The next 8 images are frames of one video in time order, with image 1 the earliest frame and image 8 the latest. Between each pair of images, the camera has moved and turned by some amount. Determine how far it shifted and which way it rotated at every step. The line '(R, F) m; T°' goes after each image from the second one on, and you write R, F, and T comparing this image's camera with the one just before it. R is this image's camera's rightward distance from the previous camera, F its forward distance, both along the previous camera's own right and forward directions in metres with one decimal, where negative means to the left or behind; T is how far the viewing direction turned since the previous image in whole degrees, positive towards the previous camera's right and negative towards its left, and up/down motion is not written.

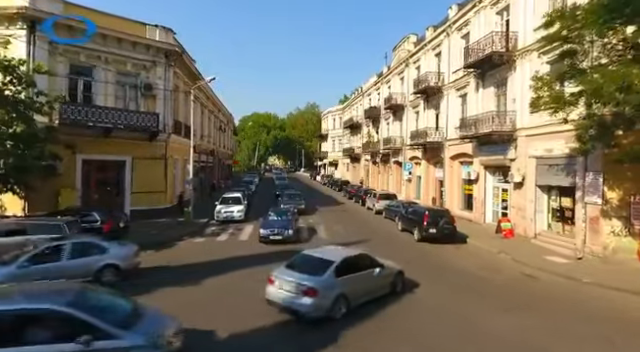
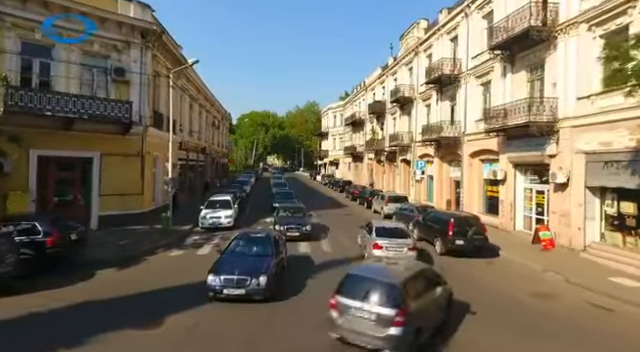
(-0.1, +3.5) m; 0°
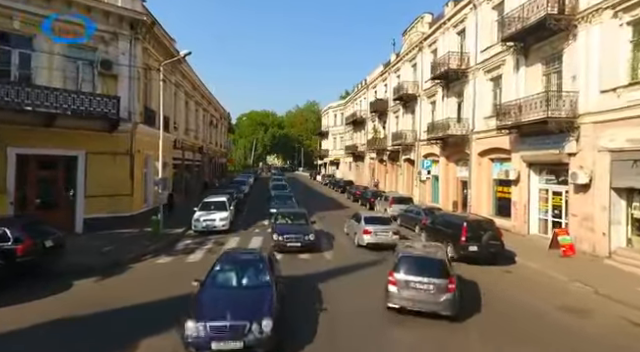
(0.0, +1.3) m; 0°
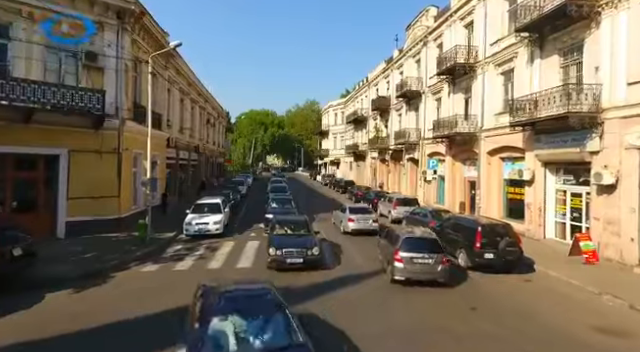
(0.0, +1.3) m; 0°
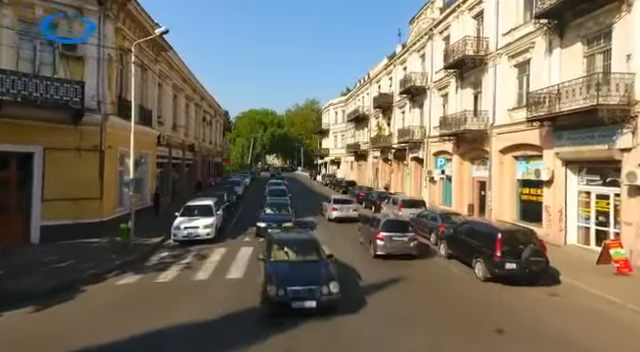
(0.0, +1.5) m; 0°
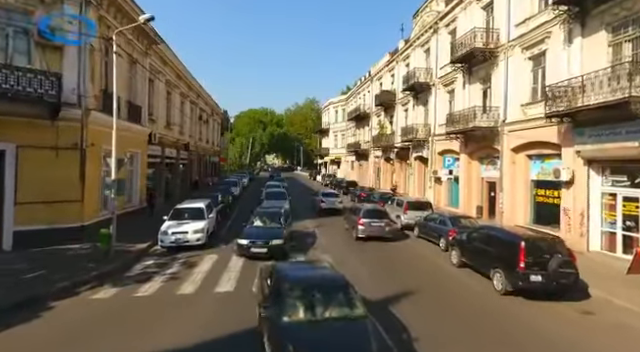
(0.0, +1.4) m; 0°
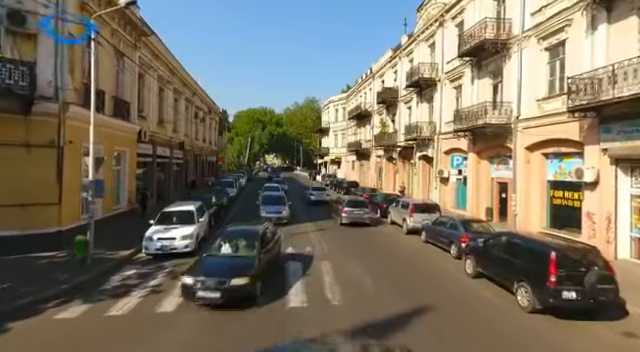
(0.0, +1.4) m; 0°
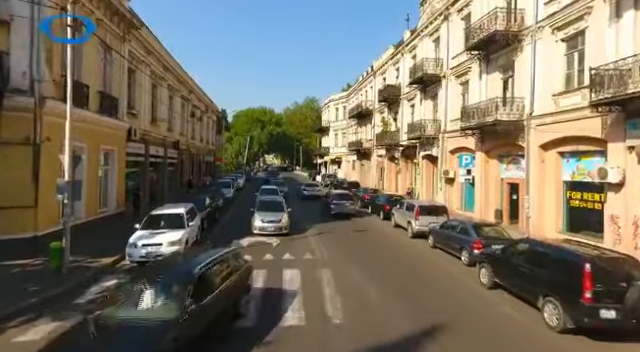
(0.0, +1.2) m; 0°
